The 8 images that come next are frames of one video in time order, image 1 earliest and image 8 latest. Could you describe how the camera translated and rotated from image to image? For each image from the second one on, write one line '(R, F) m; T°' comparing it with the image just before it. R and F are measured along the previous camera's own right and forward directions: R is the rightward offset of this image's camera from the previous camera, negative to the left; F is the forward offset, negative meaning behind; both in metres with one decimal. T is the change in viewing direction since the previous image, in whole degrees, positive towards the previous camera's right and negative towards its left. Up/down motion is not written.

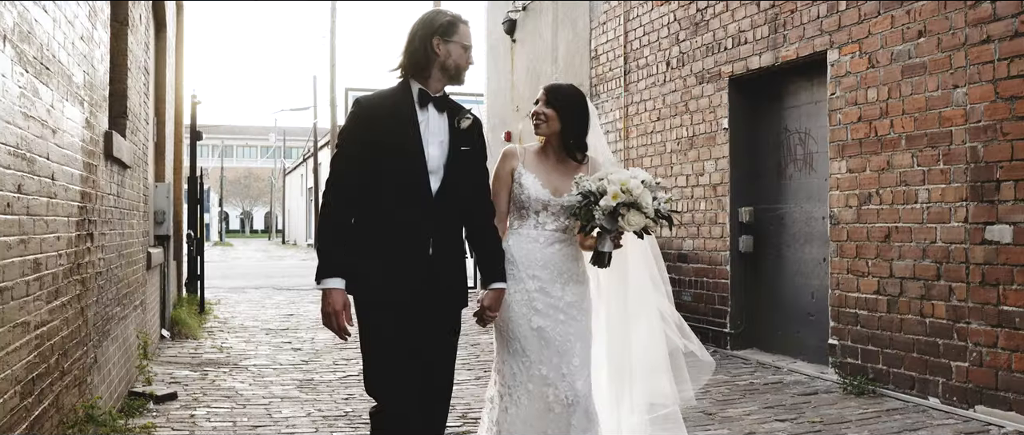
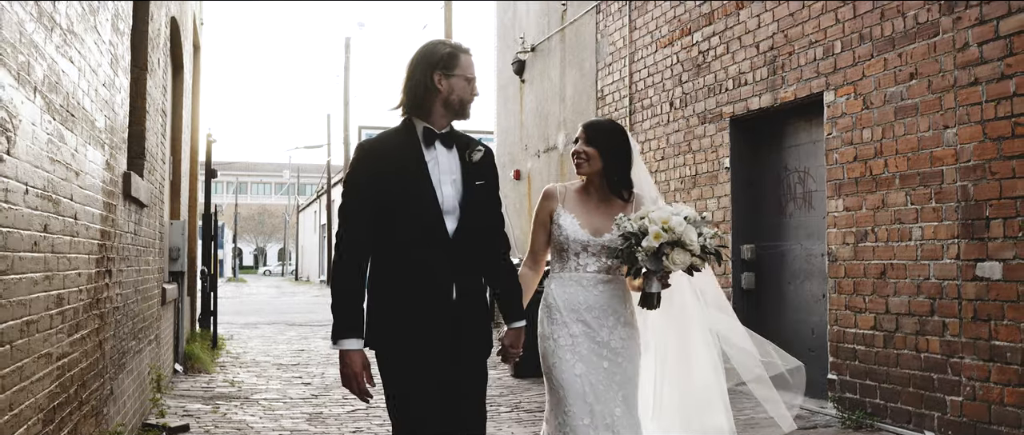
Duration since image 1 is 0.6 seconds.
(+0.1, -0.2) m; -1°
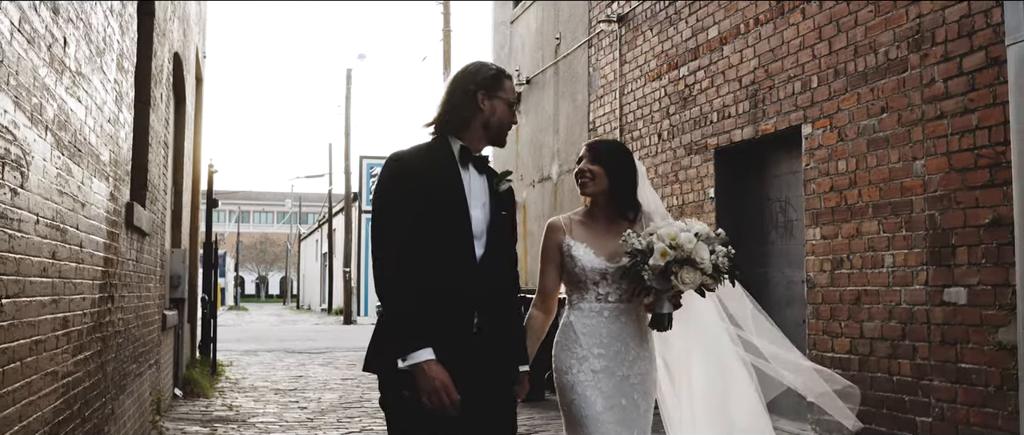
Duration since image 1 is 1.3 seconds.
(+0.1, -0.2) m; 0°
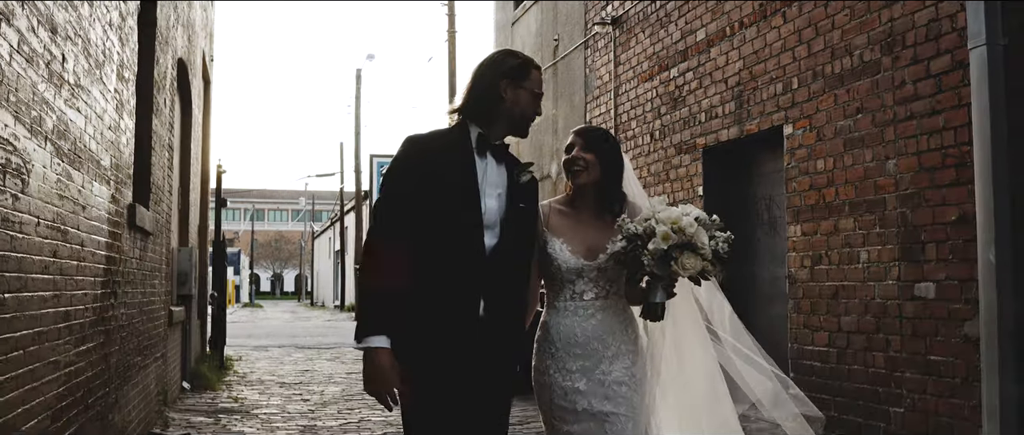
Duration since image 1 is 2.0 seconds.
(+0.2, -0.2) m; -1°
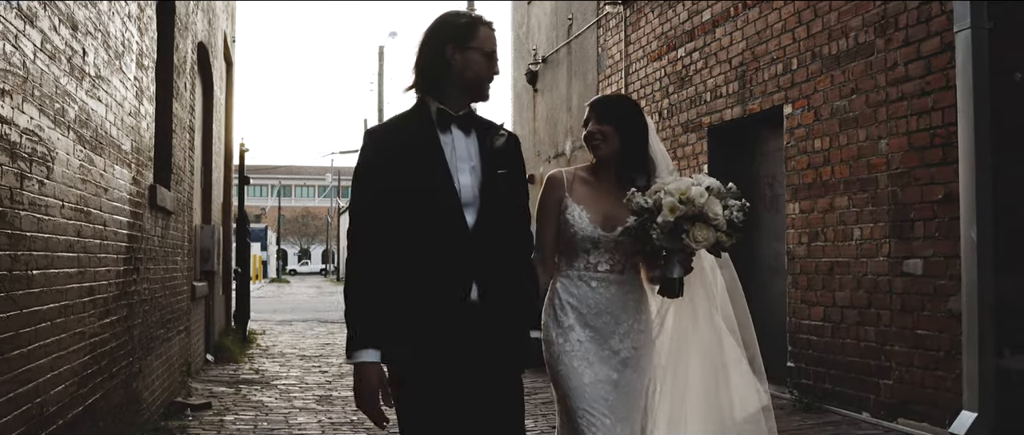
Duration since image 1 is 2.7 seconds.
(+0.1, -0.2) m; -2°
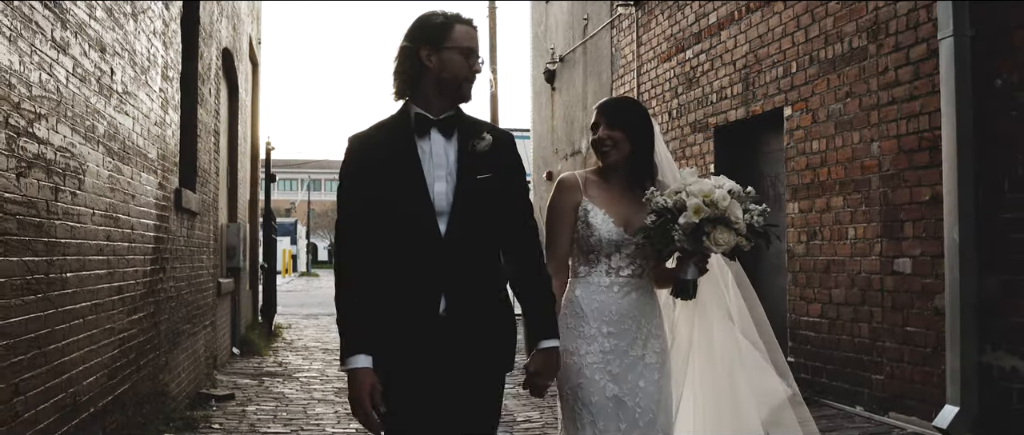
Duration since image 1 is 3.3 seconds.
(+0.2, -0.3) m; -2°
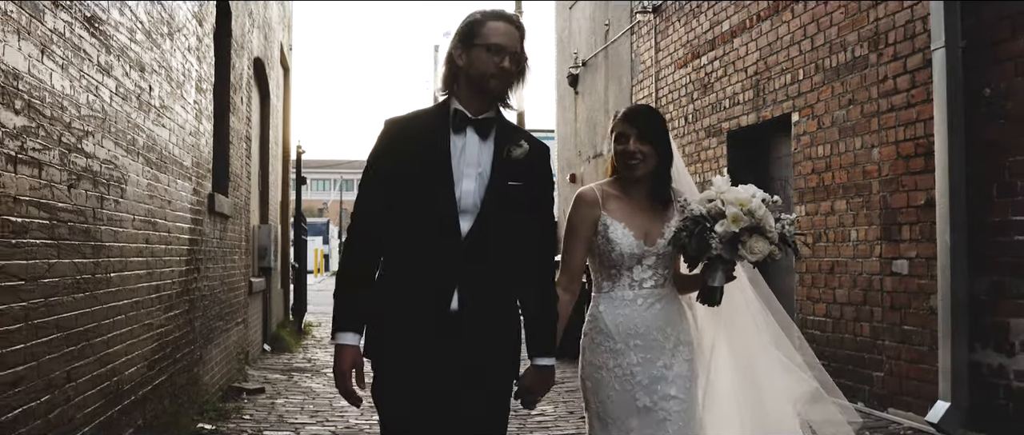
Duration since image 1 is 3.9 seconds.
(+0.1, -0.3) m; -2°
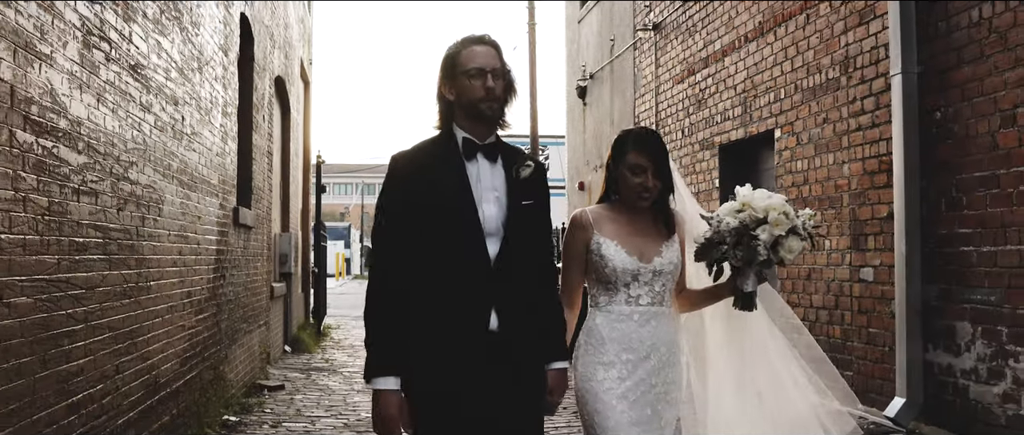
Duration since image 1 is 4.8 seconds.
(+0.2, -0.6) m; -1°
